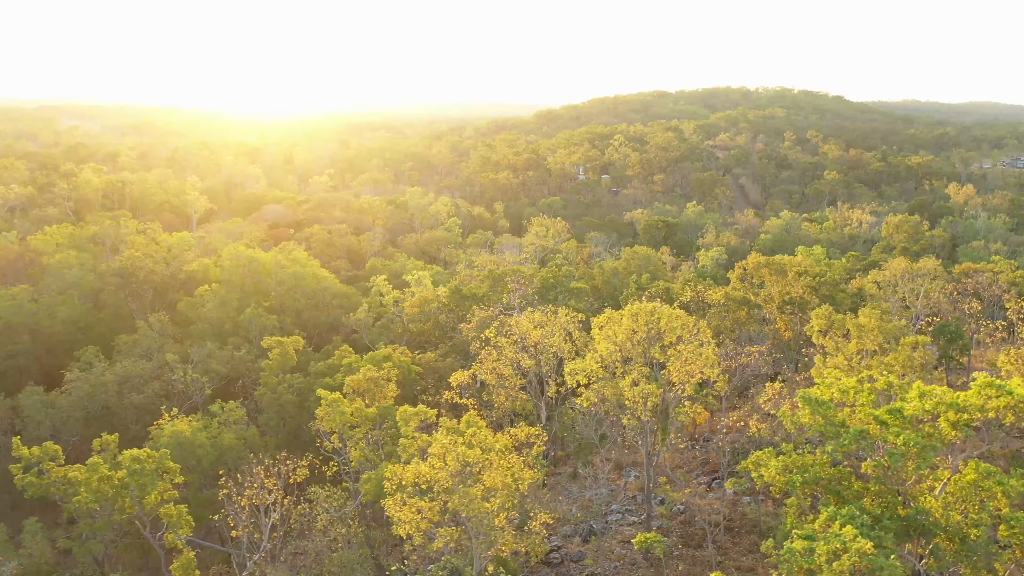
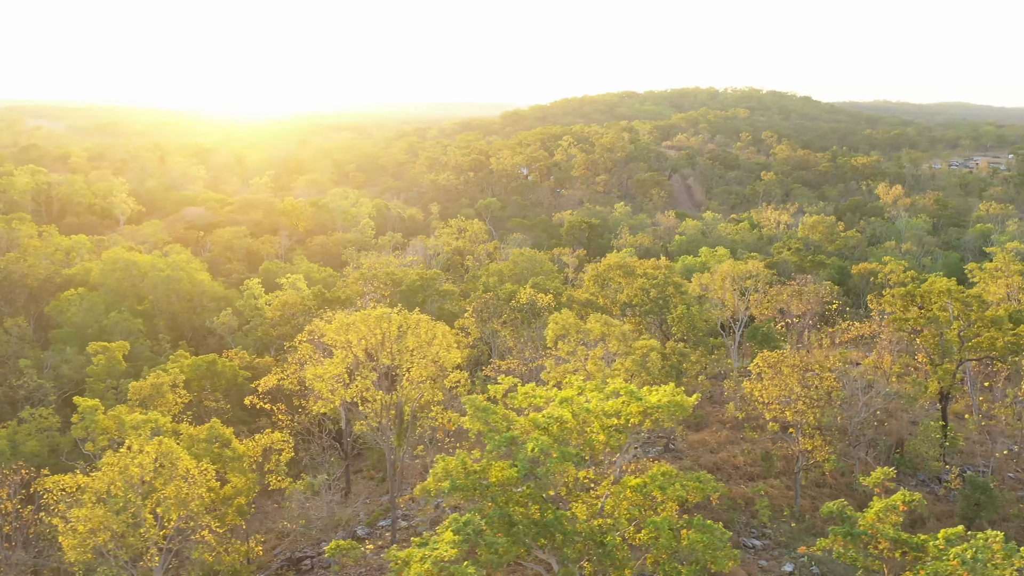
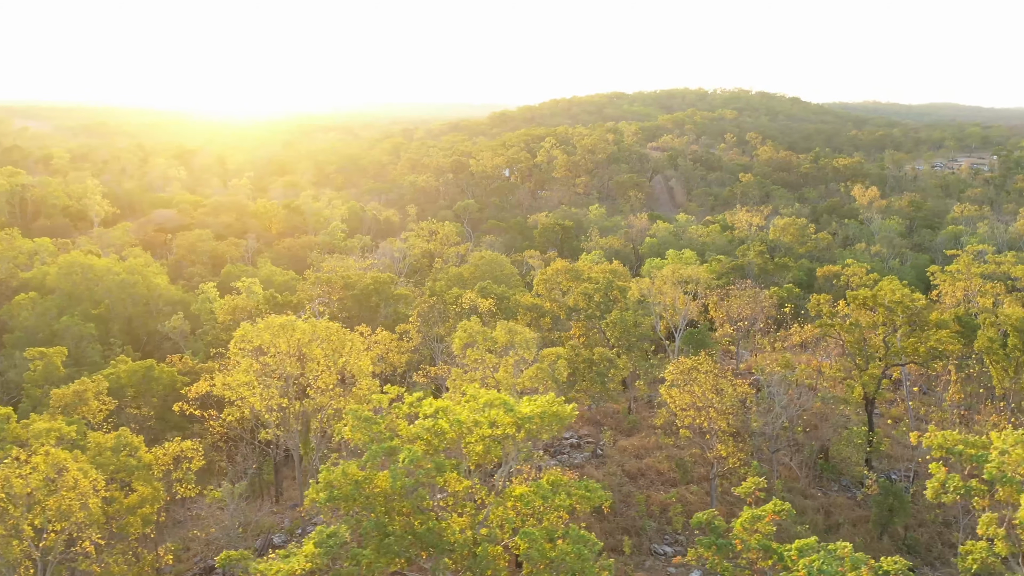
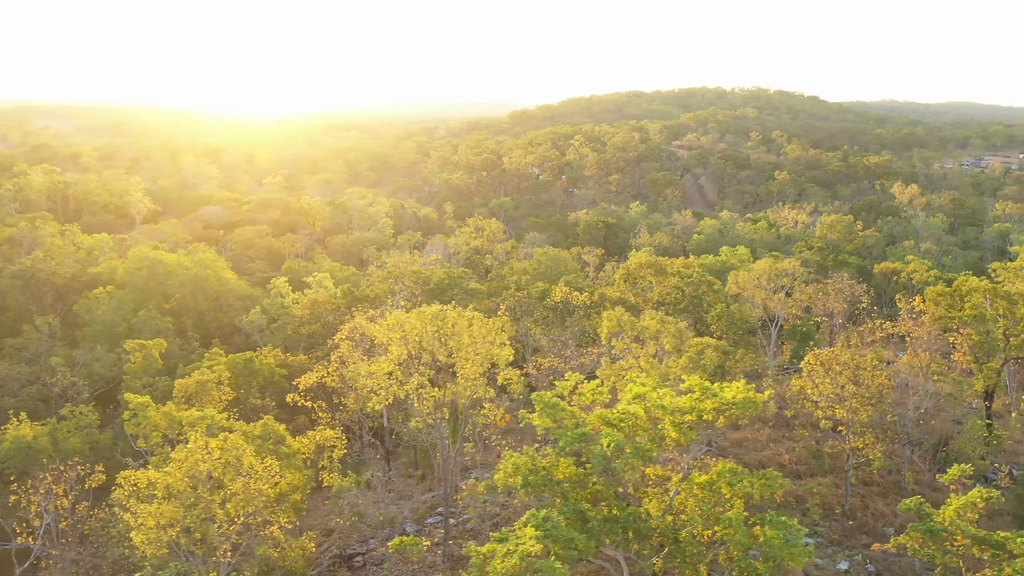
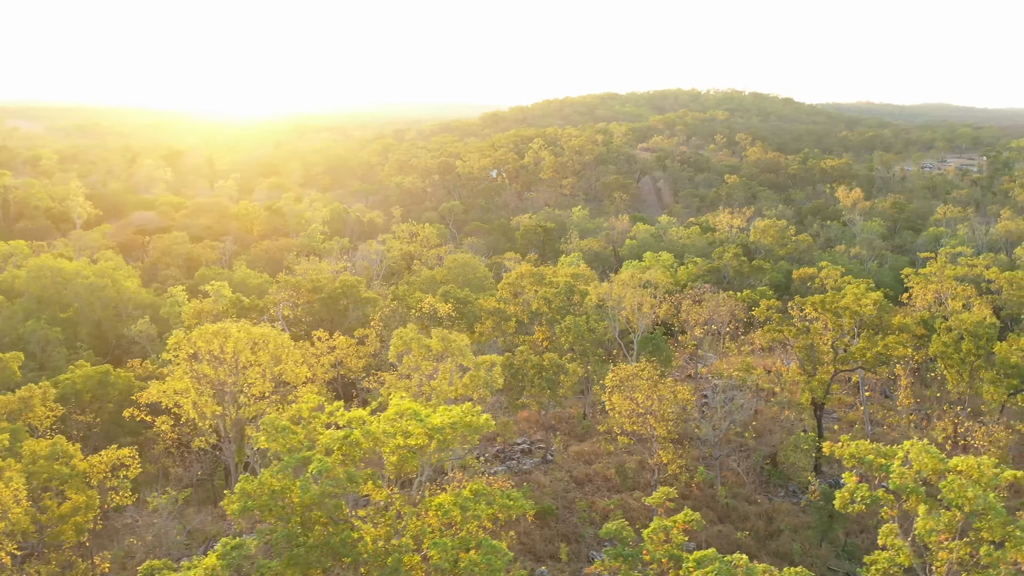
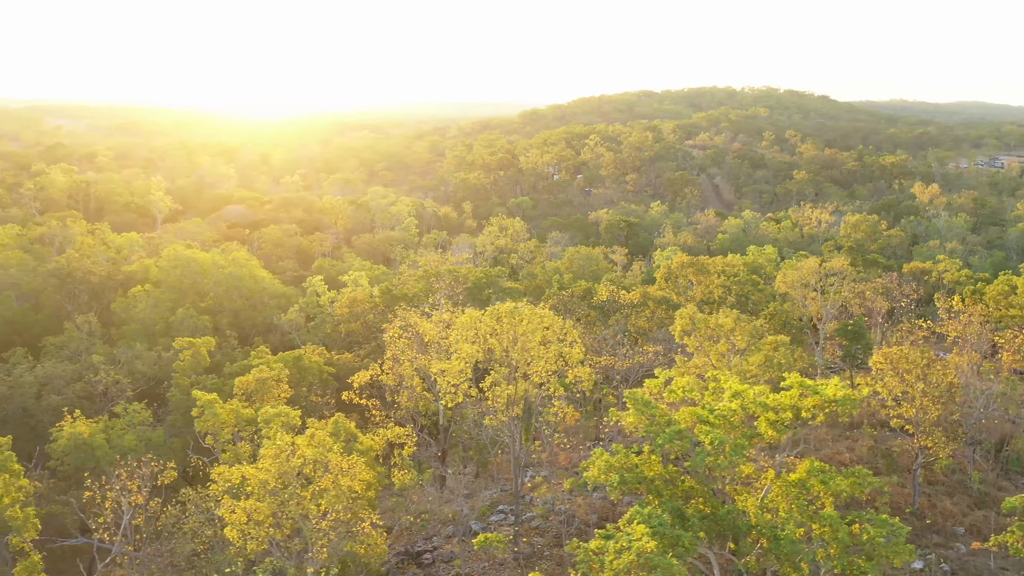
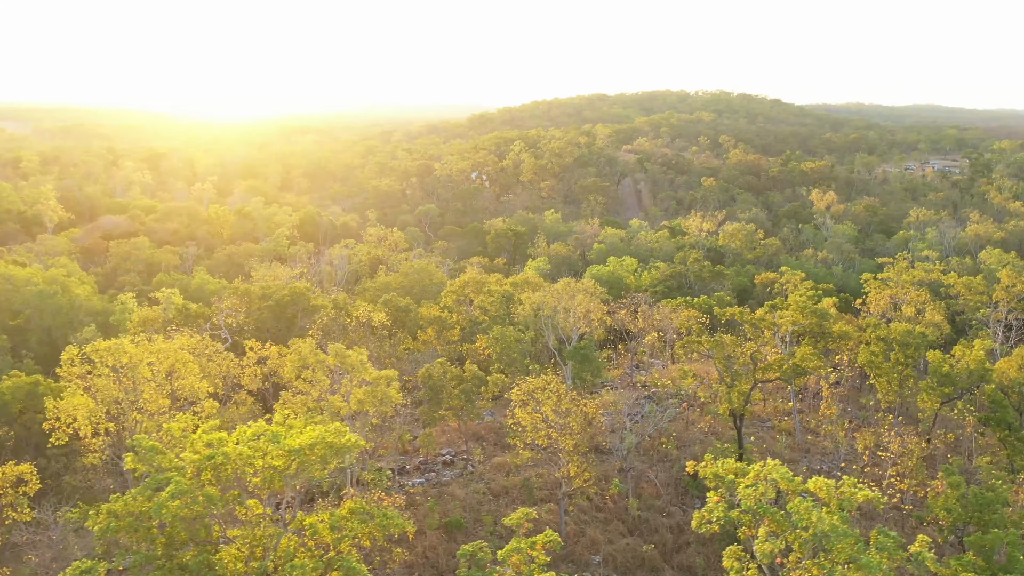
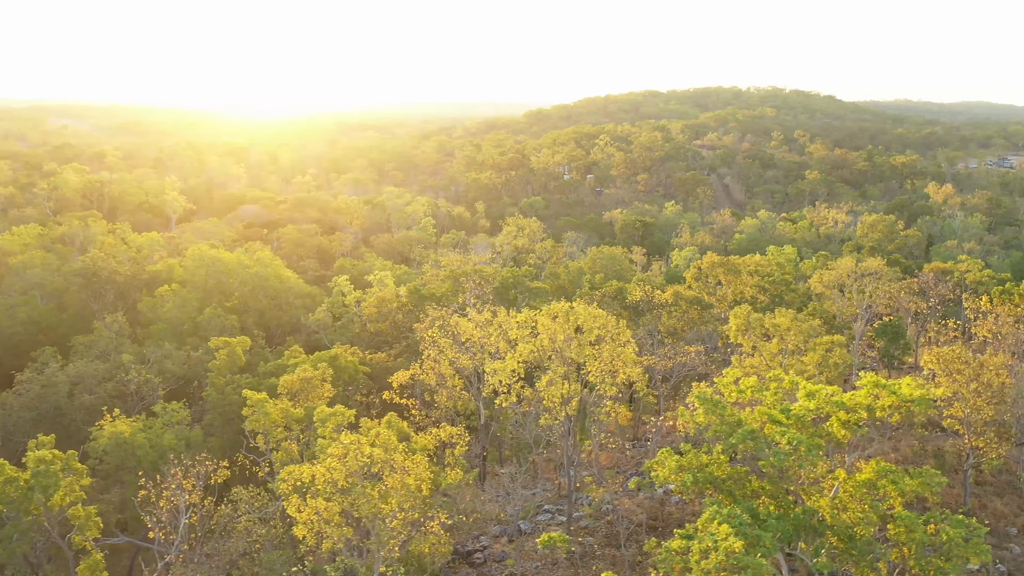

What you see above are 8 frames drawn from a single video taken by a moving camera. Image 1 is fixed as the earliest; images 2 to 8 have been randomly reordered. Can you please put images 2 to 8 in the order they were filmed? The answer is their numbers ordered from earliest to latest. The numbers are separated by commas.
8, 6, 4, 2, 3, 5, 7
